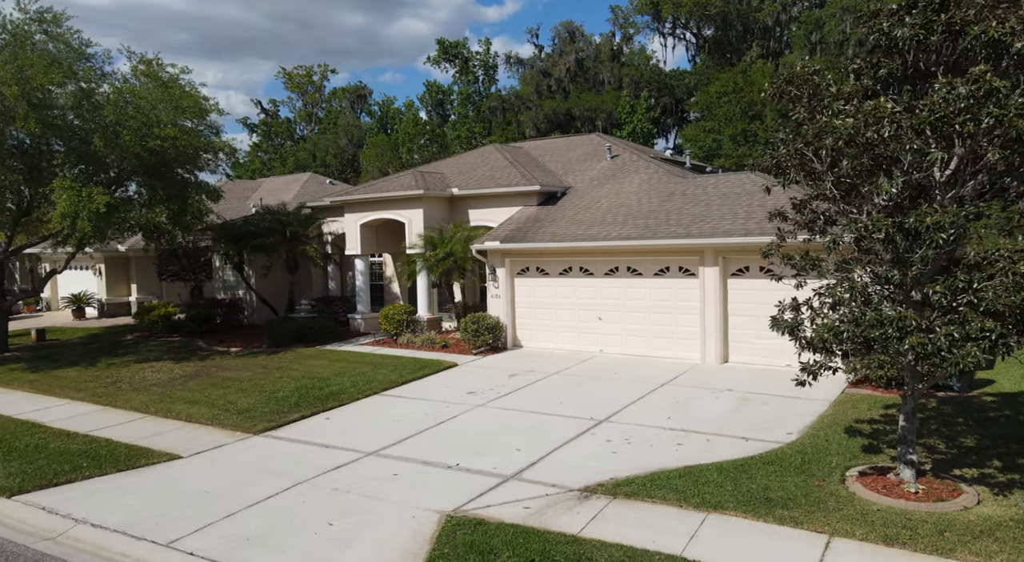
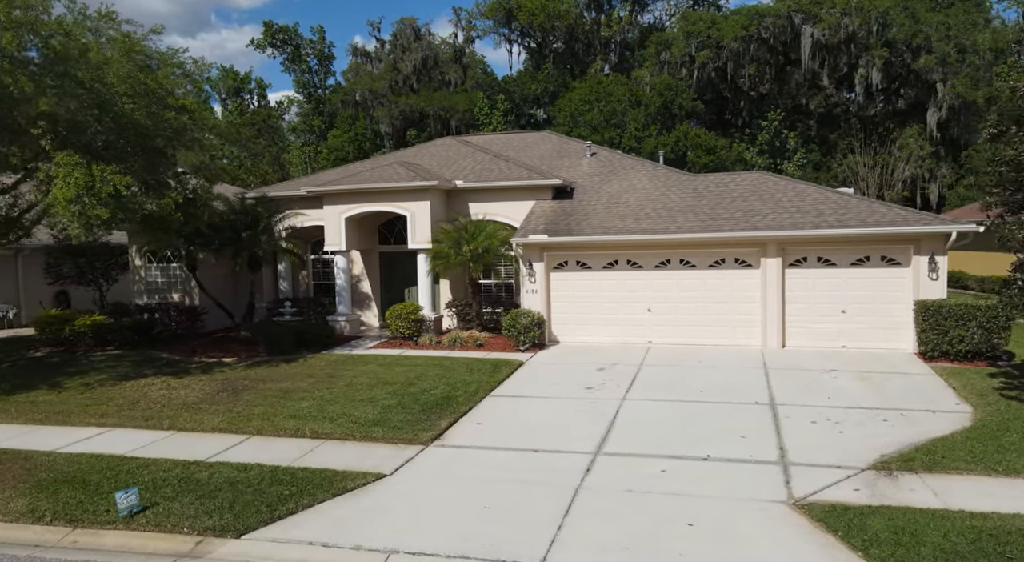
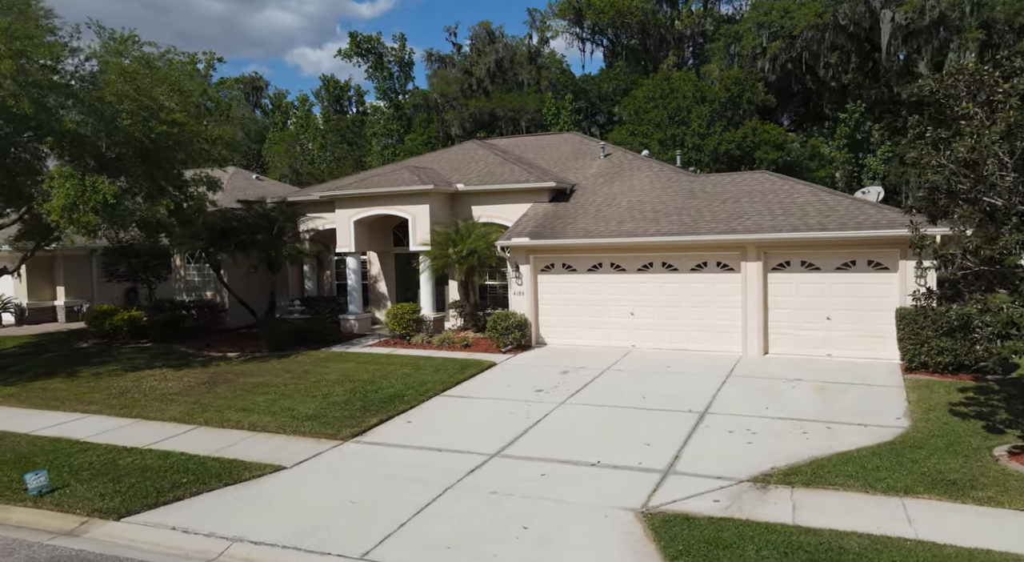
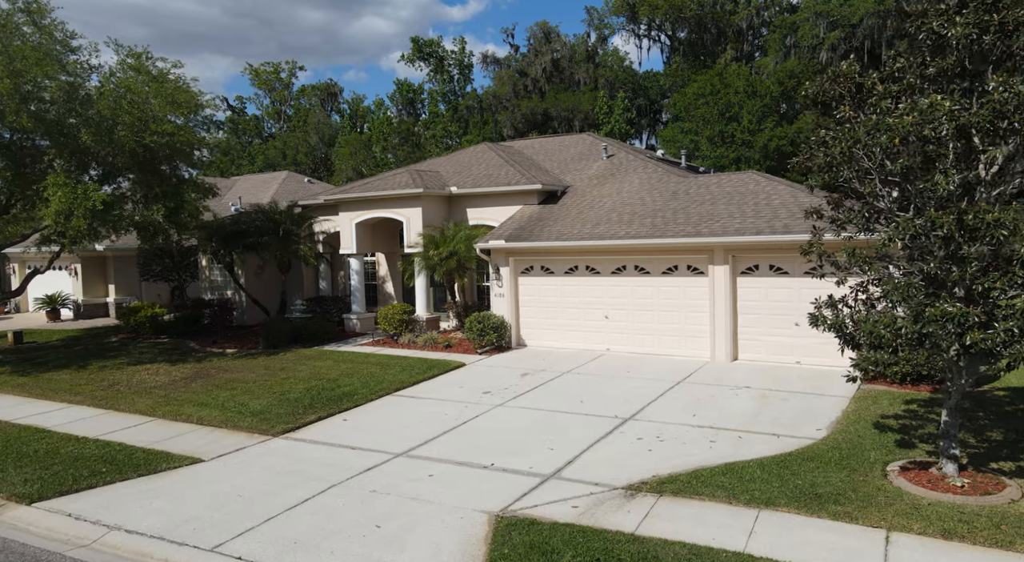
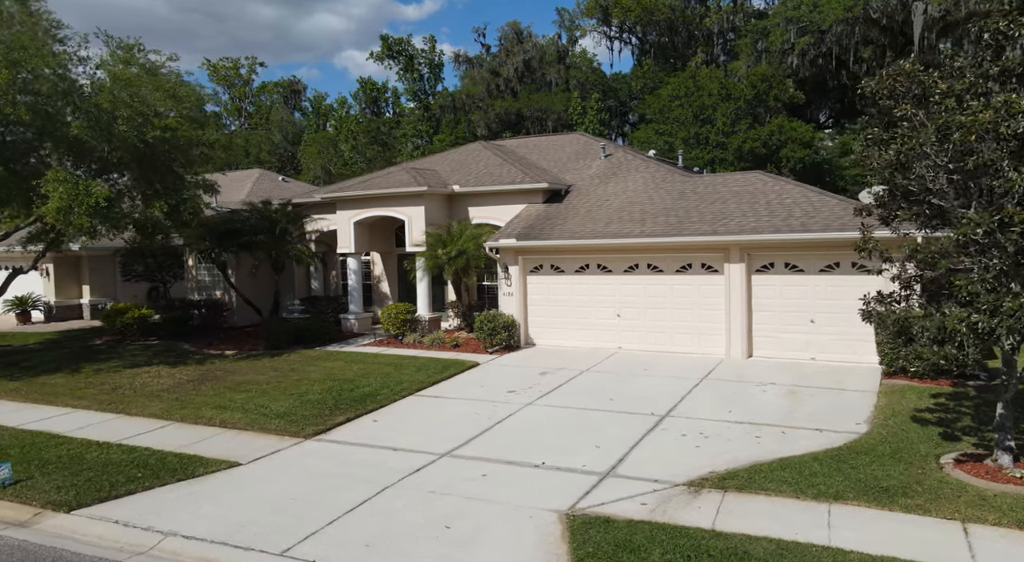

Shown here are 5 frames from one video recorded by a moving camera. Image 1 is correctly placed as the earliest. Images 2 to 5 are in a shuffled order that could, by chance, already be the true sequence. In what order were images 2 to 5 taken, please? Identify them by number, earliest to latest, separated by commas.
4, 5, 3, 2
